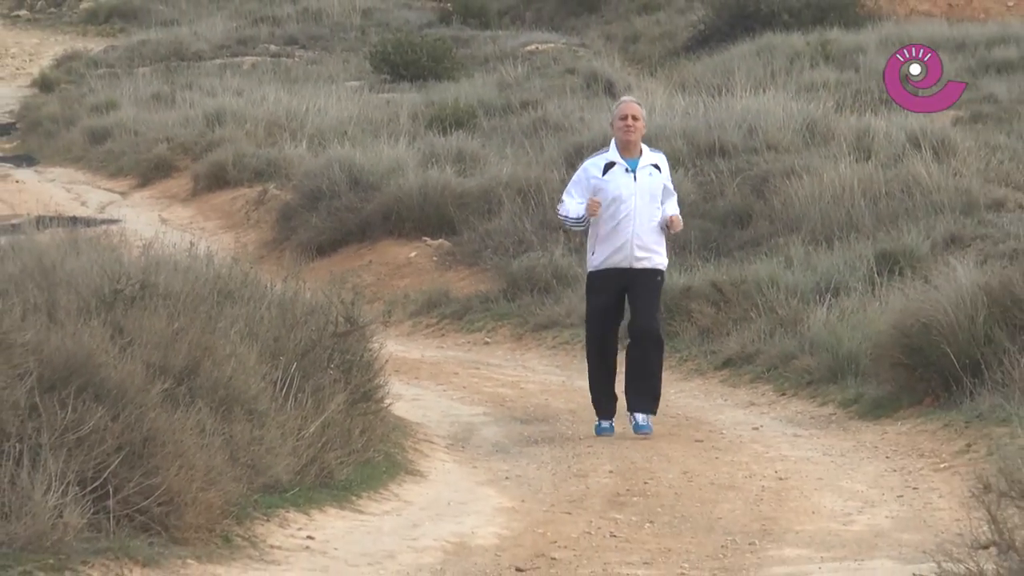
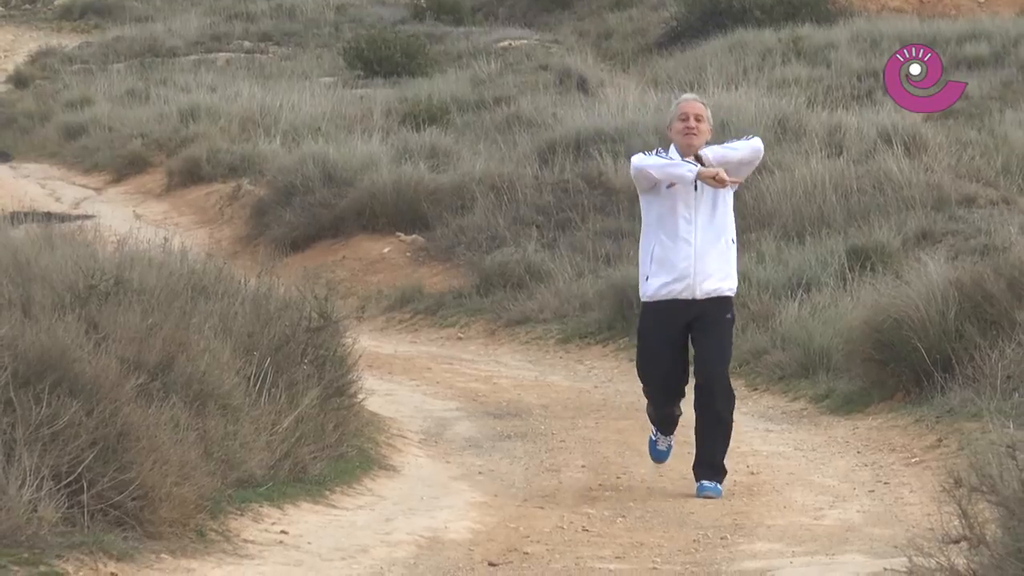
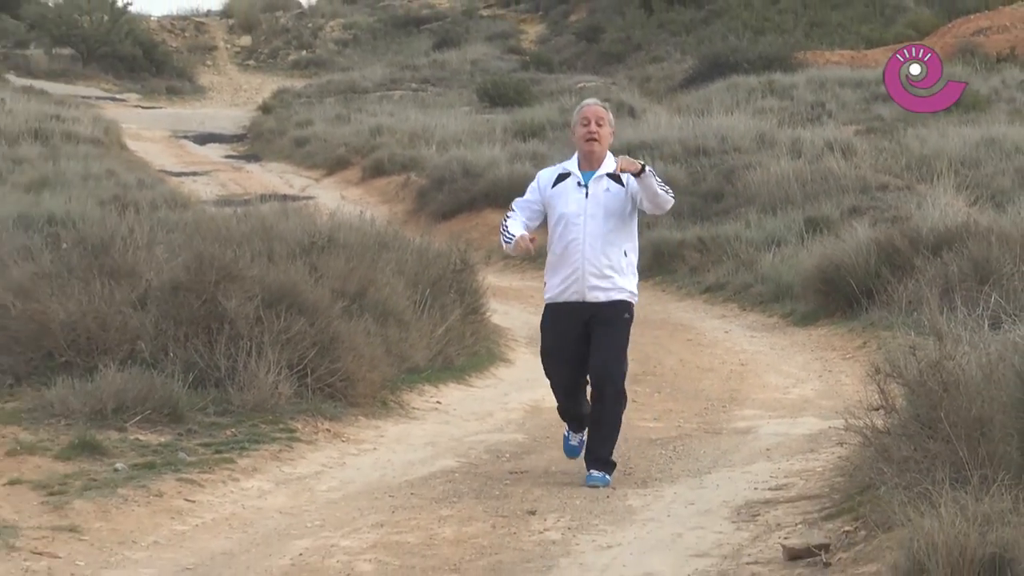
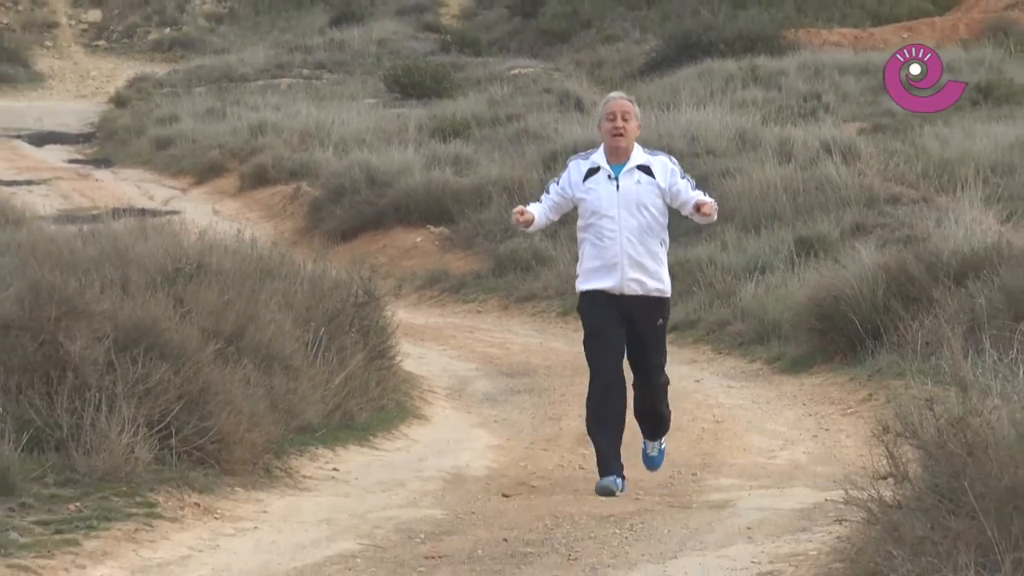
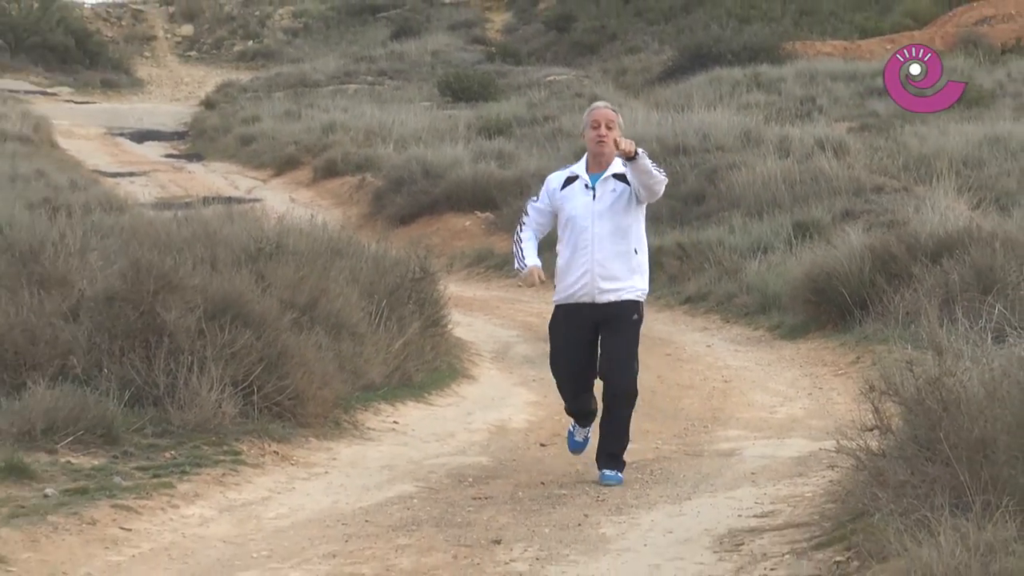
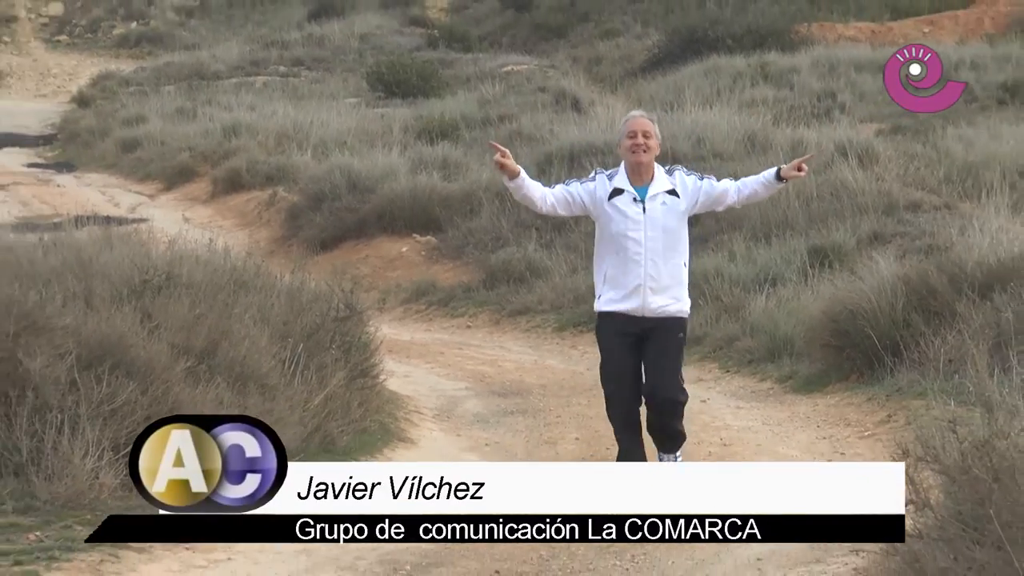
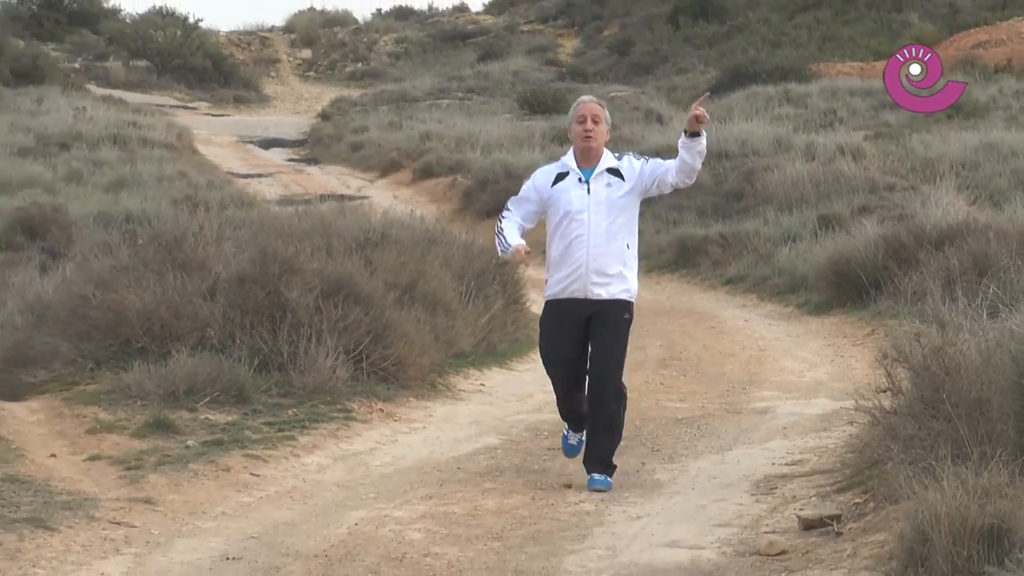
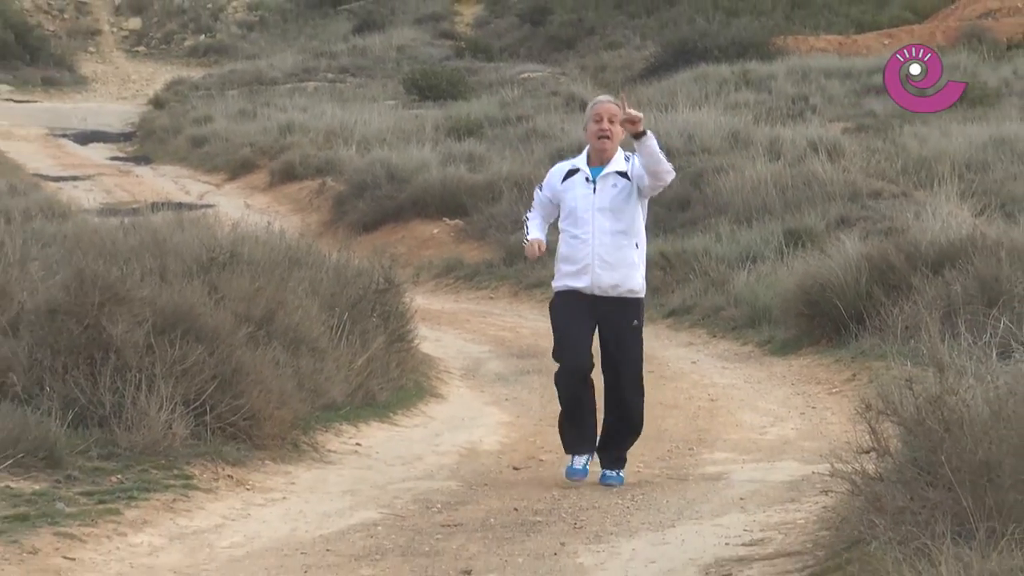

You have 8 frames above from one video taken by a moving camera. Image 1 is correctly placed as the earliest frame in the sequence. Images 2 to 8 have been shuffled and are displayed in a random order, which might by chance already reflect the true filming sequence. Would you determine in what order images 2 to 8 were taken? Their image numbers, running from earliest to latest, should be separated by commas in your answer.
2, 6, 4, 8, 5, 3, 7
